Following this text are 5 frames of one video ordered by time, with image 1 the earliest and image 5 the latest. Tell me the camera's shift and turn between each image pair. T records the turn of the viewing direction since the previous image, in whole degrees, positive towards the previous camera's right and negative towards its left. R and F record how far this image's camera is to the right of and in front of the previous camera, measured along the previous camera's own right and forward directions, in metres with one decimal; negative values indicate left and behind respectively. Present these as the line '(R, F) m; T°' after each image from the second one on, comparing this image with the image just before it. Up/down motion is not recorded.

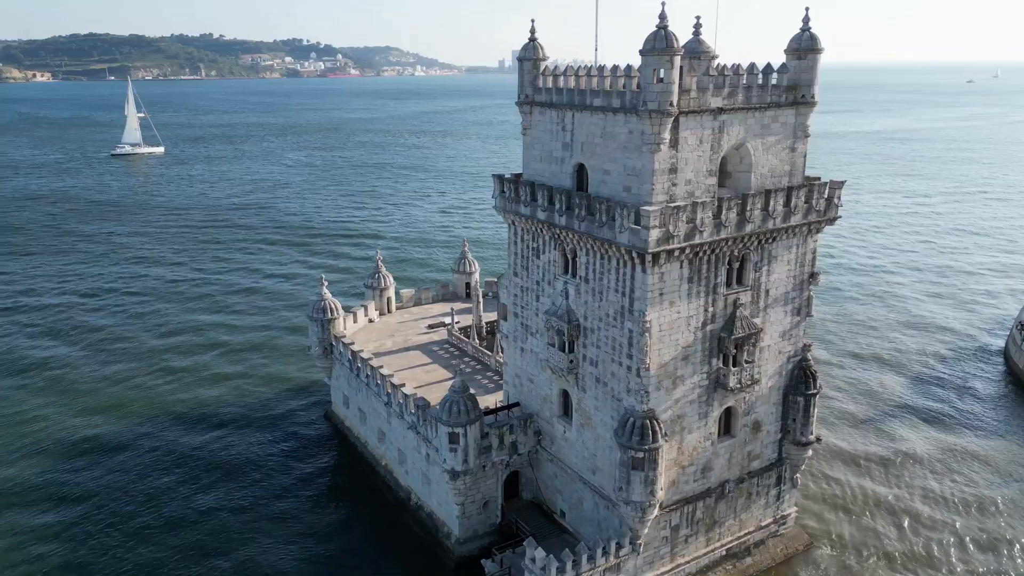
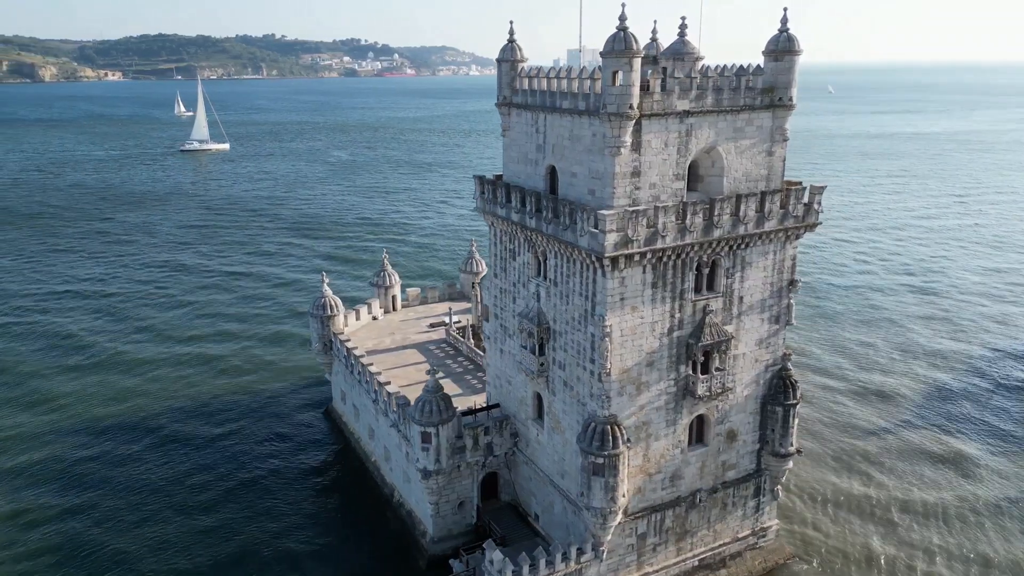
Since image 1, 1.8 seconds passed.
(+3.5, +0.1) m; -4°
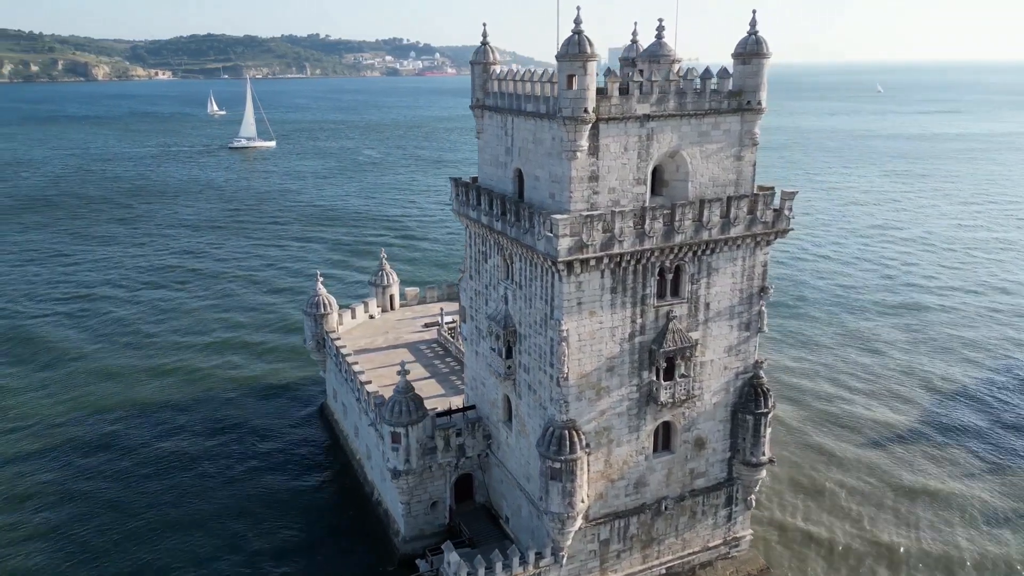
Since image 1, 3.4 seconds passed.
(+3.1, +0.1) m; -3°
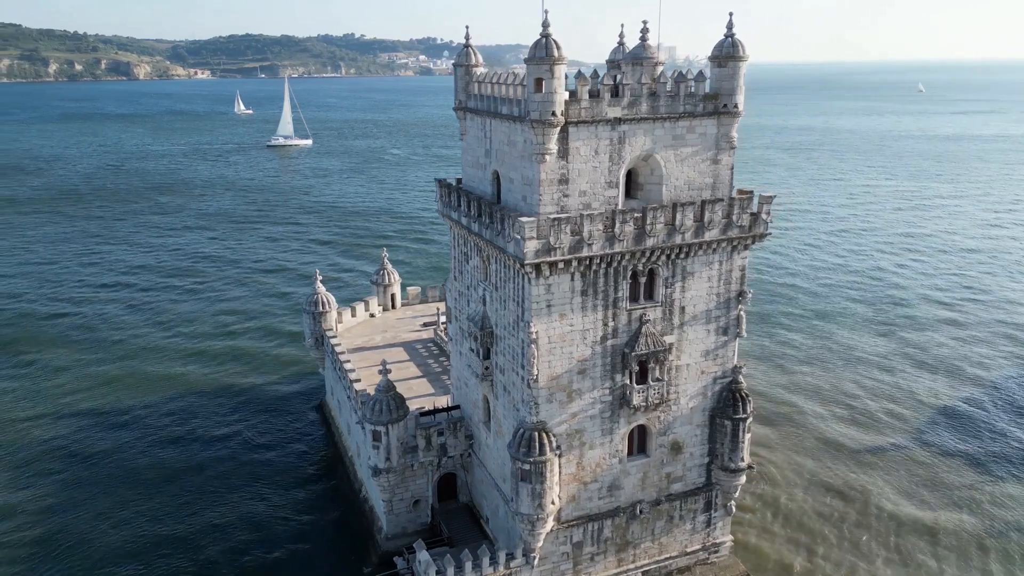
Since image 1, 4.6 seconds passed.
(+2.3, -0.1) m; -3°
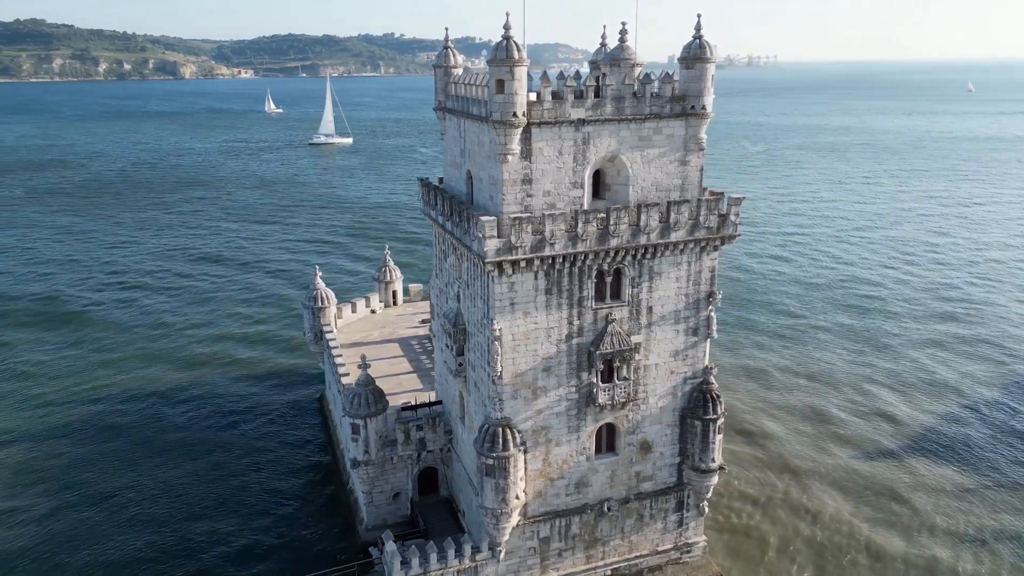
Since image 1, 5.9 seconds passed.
(+2.8, -0.4) m; -3°
